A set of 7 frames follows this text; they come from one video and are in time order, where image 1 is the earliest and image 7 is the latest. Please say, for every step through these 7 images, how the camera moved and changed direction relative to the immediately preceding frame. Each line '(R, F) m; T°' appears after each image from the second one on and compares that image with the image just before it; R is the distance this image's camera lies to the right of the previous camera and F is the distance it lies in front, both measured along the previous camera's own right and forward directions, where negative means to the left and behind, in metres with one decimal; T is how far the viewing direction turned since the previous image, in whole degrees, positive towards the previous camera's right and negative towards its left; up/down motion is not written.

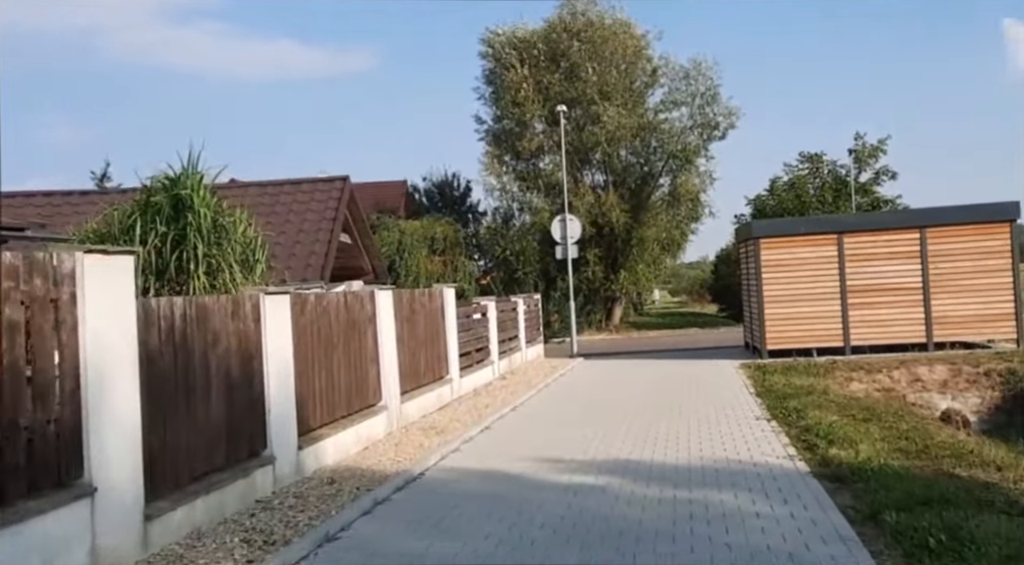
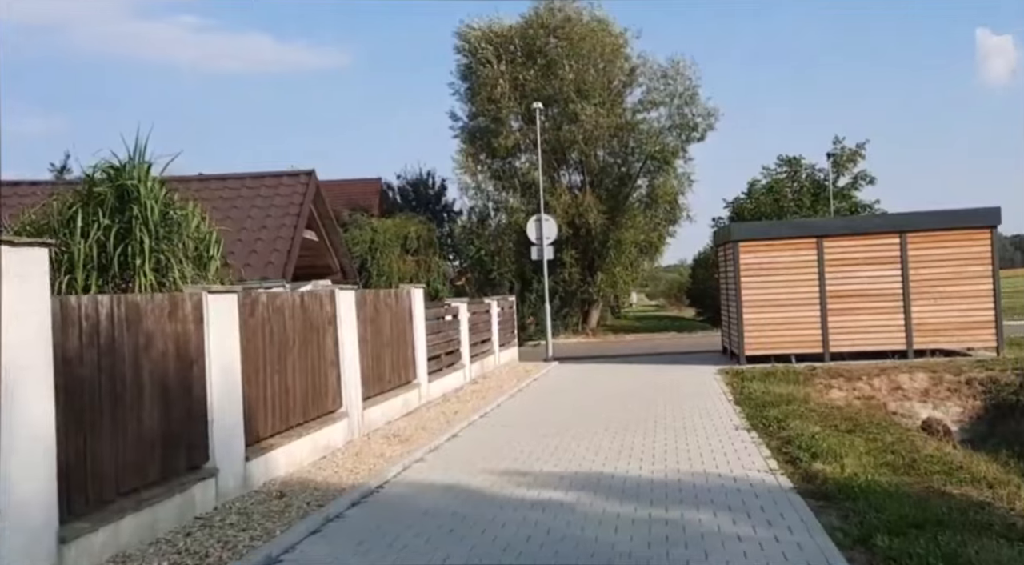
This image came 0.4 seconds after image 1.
(+0.1, +0.5) m; +1°
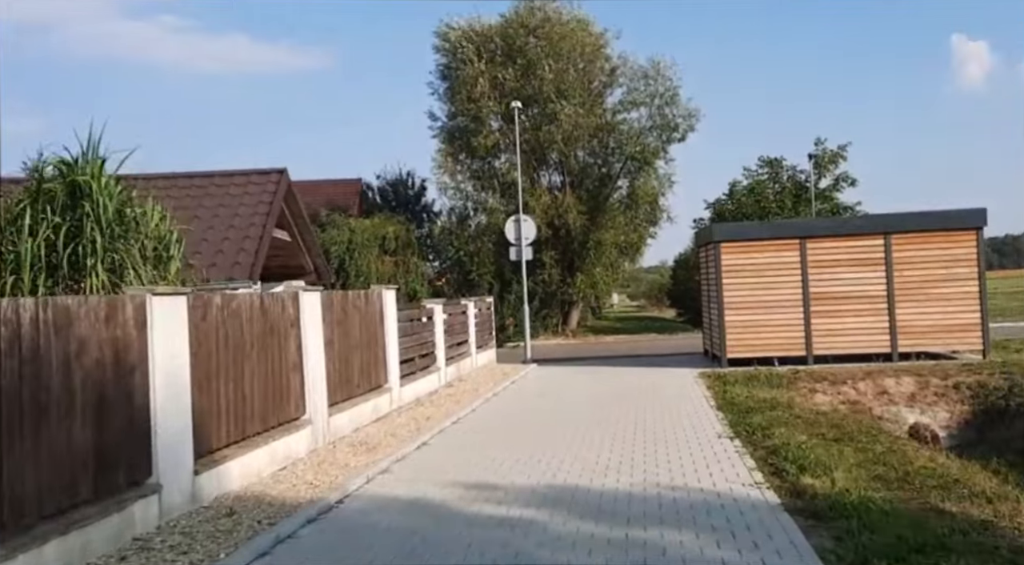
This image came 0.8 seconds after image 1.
(+0.1, +0.5) m; +1°
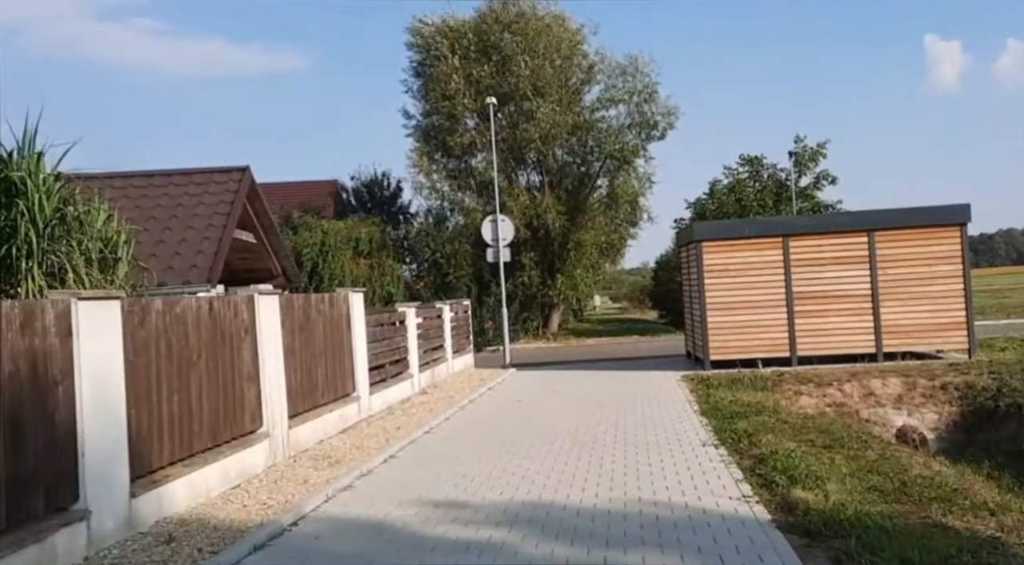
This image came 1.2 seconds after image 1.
(+0.1, +0.6) m; +1°
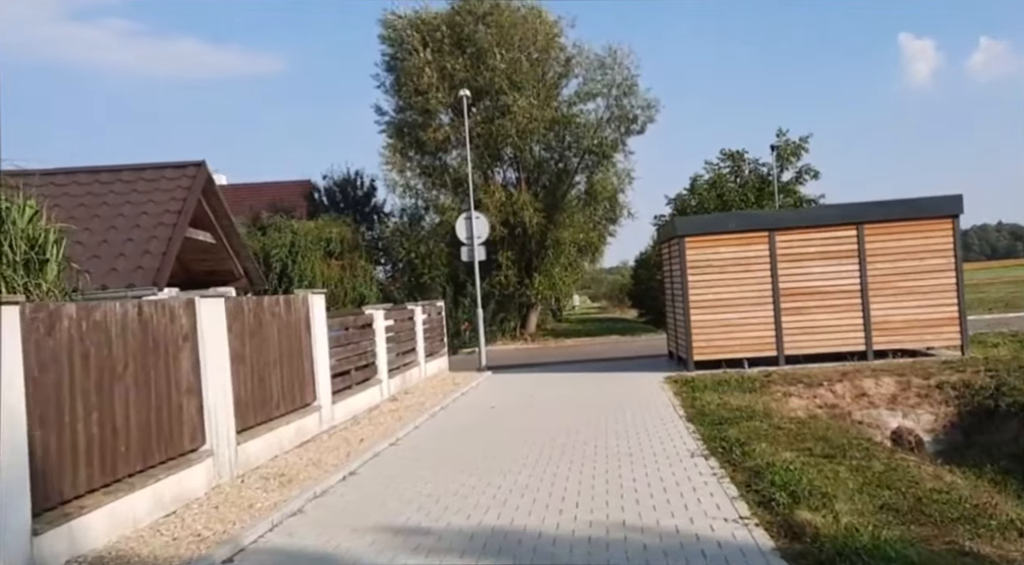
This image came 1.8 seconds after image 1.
(+0.1, +0.8) m; +1°
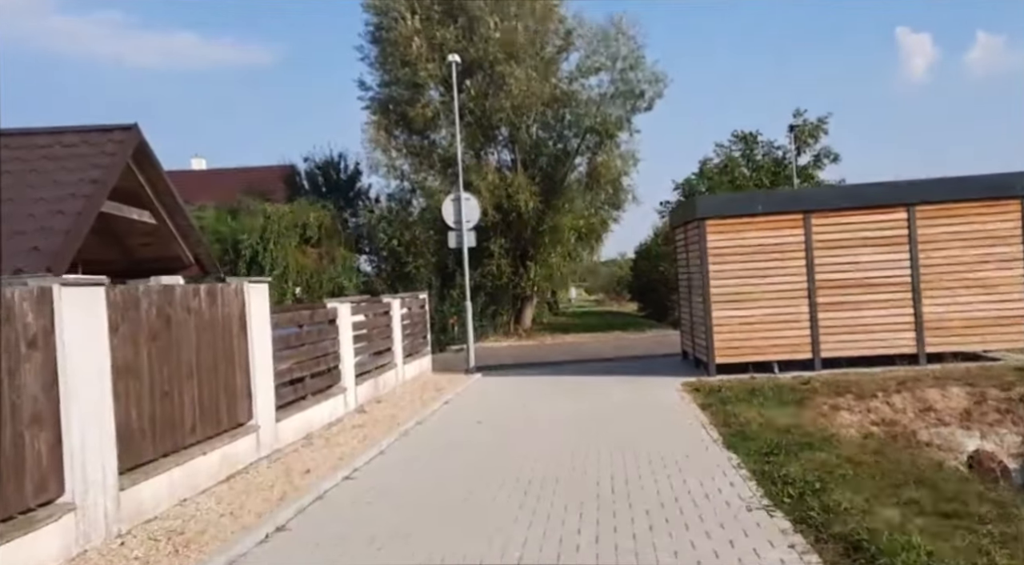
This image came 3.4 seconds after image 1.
(0.0, +2.5) m; 0°
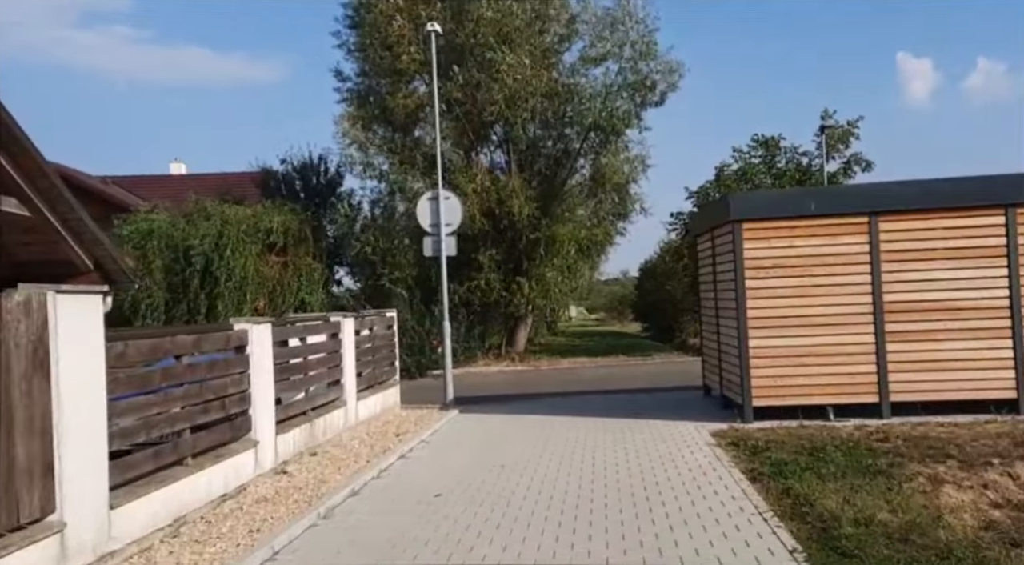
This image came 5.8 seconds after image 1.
(+0.3, +3.3) m; 0°
